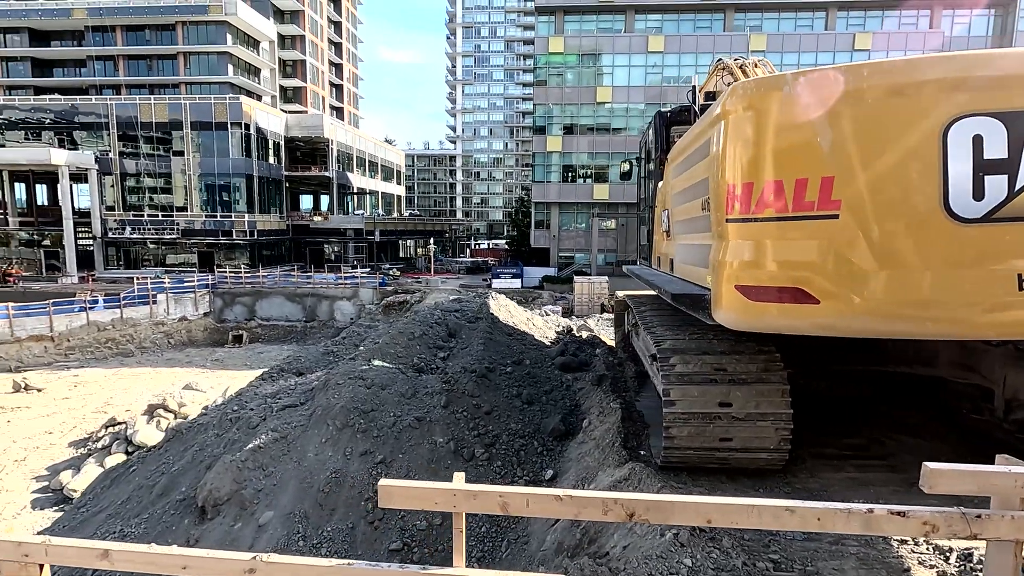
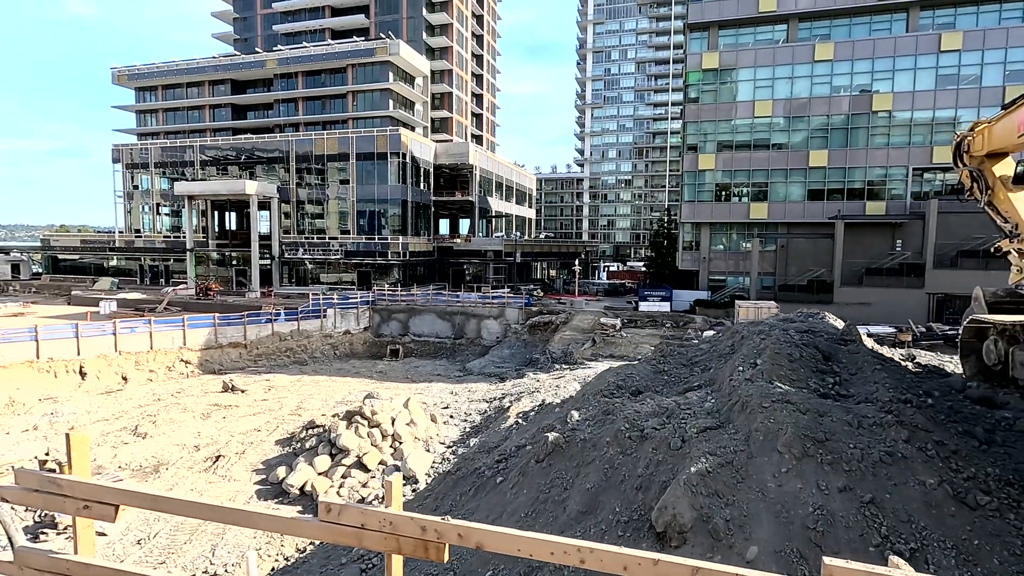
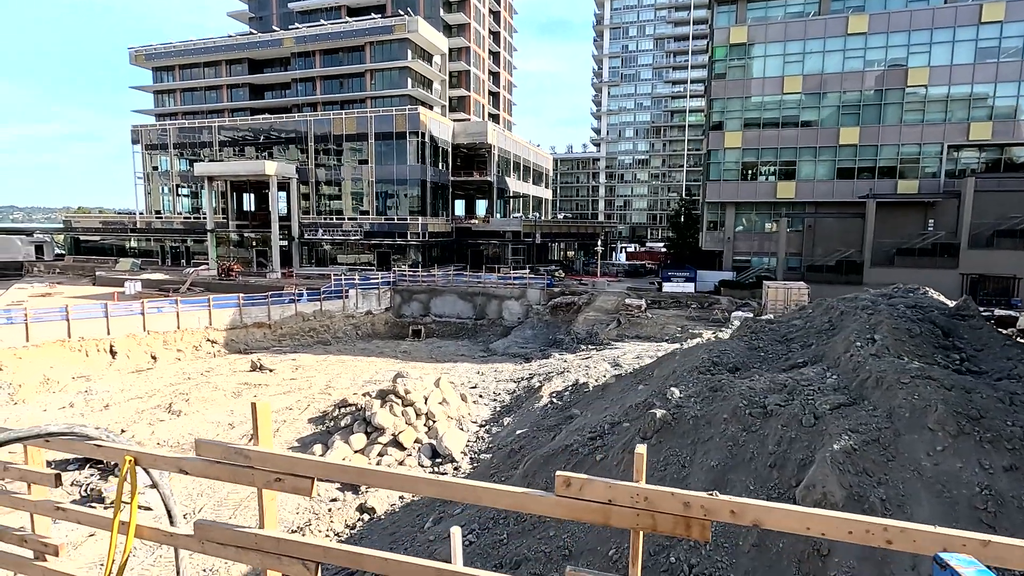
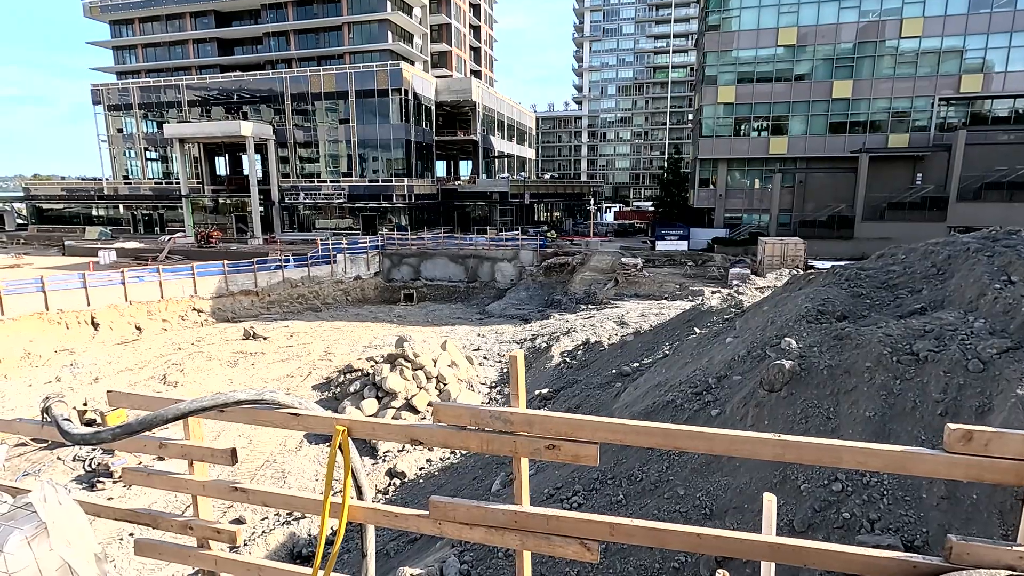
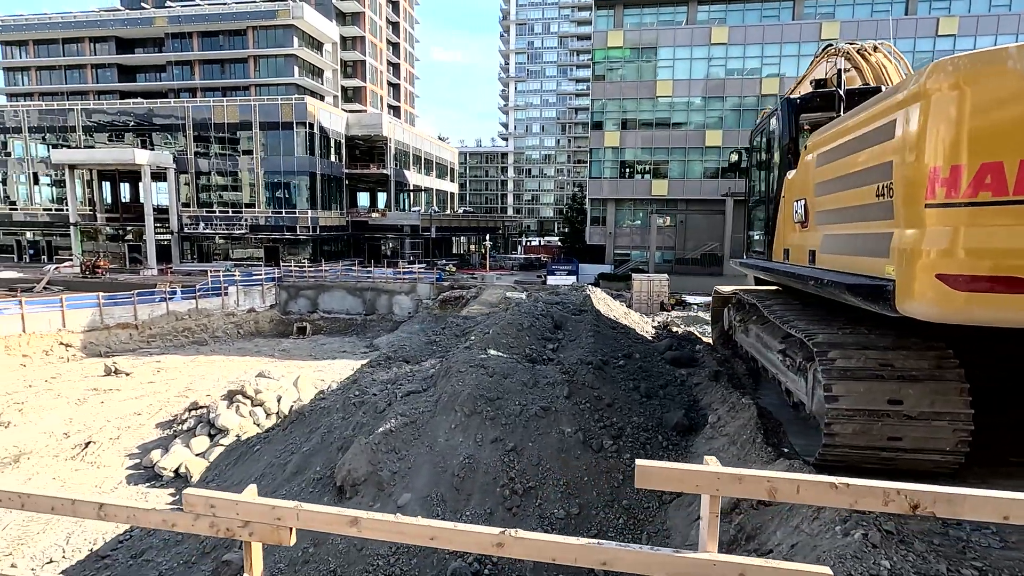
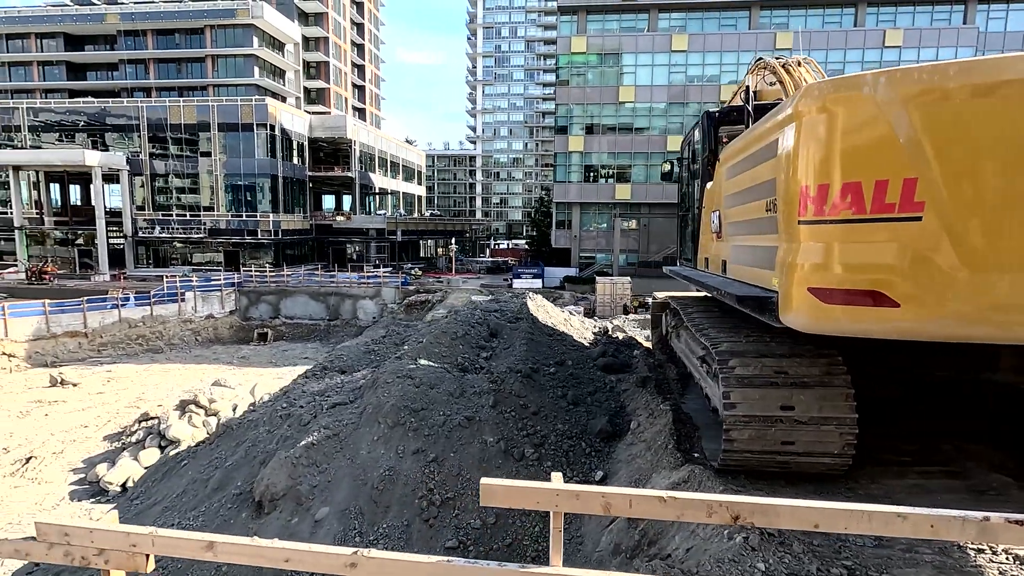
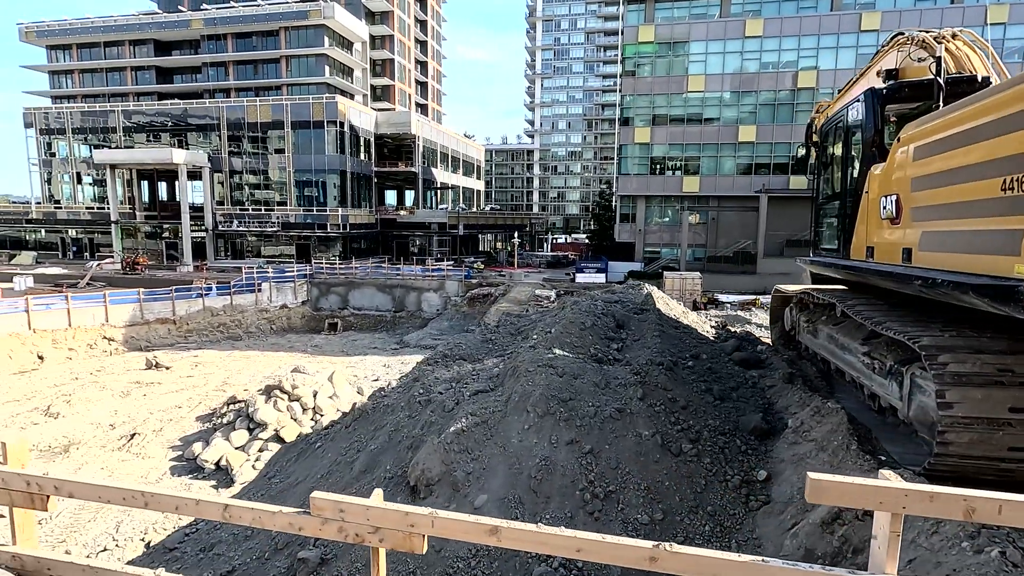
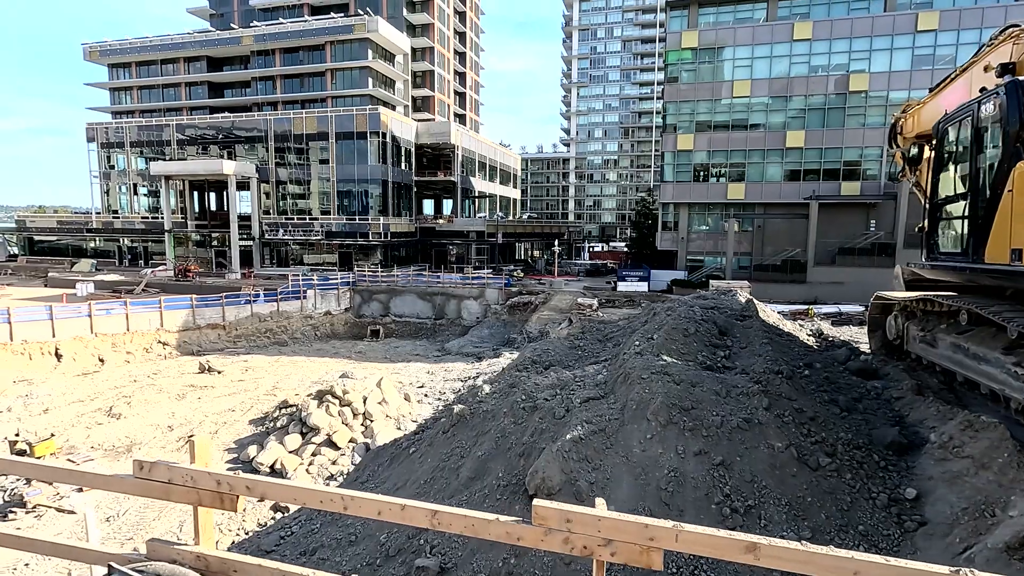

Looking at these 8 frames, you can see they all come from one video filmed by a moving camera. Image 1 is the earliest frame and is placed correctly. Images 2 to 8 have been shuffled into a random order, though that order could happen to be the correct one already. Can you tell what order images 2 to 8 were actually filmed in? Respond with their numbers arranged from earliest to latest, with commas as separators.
6, 5, 7, 8, 2, 3, 4
